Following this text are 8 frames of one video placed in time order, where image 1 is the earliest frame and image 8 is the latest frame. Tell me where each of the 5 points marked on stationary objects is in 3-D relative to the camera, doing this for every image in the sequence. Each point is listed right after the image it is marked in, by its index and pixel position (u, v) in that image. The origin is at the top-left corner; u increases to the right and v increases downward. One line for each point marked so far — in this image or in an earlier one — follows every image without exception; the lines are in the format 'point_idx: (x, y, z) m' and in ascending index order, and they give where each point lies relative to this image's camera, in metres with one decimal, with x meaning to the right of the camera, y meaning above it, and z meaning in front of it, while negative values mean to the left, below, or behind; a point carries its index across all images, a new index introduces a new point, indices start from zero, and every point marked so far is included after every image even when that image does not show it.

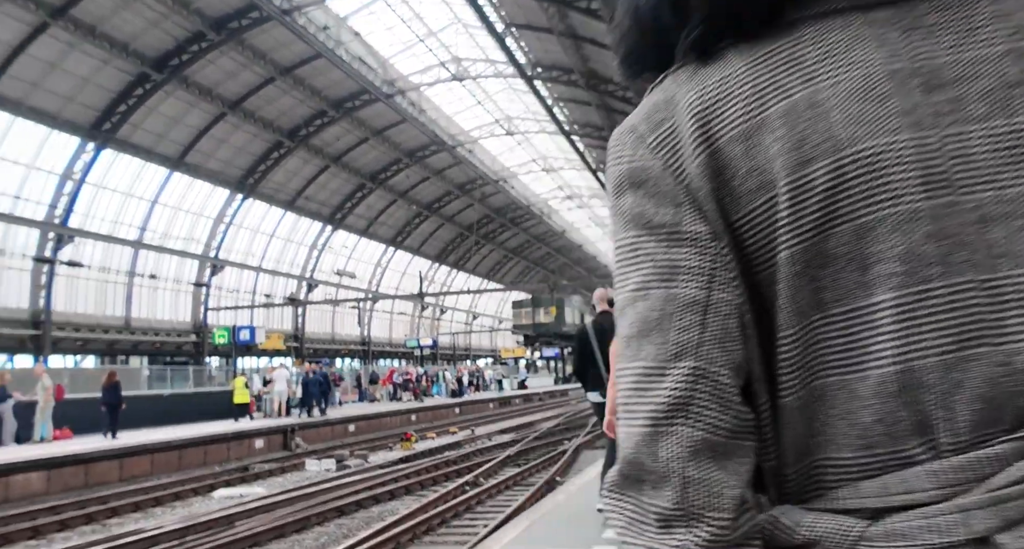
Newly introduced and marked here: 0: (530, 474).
0: (+0.4, -4.1, +12.7) m
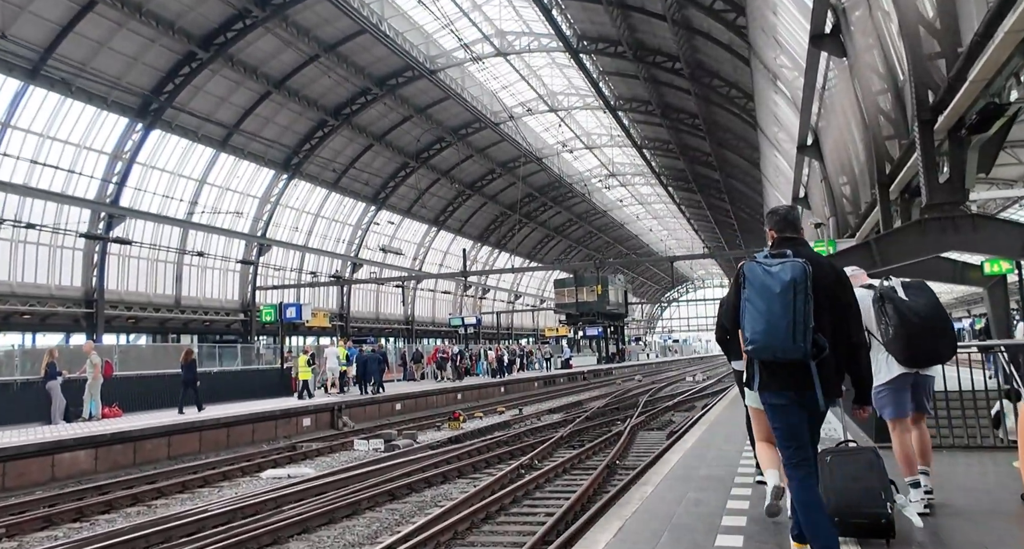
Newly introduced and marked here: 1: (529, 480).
0: (+1.5, -3.5, +12.0) m
1: (+0.3, -3.3, +10.0) m
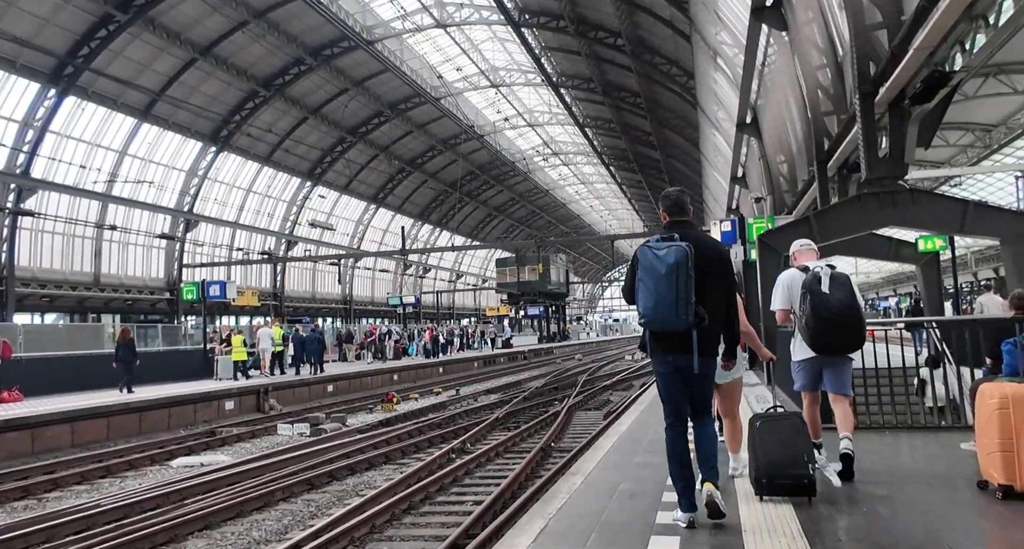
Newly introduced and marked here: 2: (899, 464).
0: (+0.2, -3.1, +11.6) m
1: (-0.8, -2.9, +9.4) m
2: (+2.7, -1.3, +4.4) m
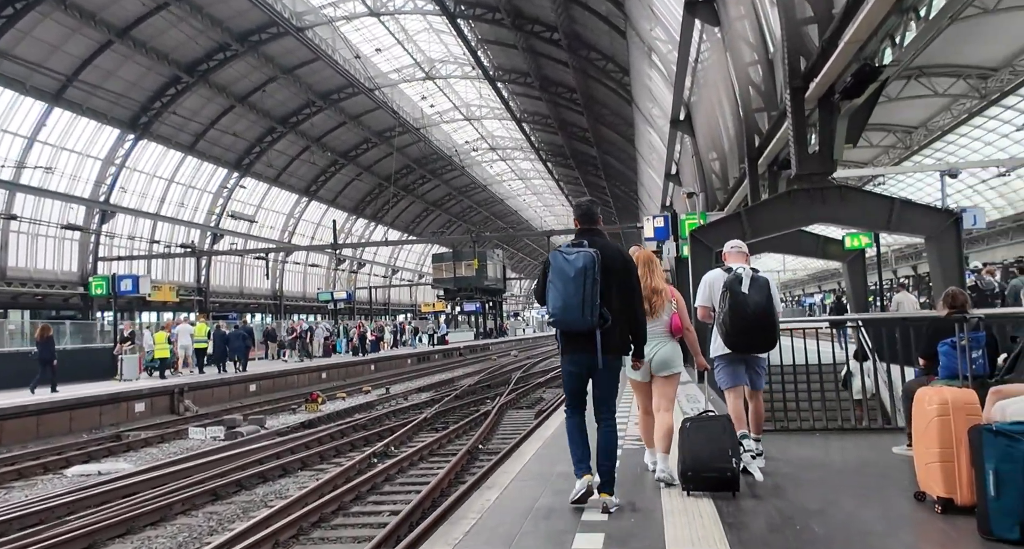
0: (-1.1, -3.0, +11.1) m
1: (-1.9, -2.8, +8.9) m
2: (+2.1, -1.3, +4.1) m
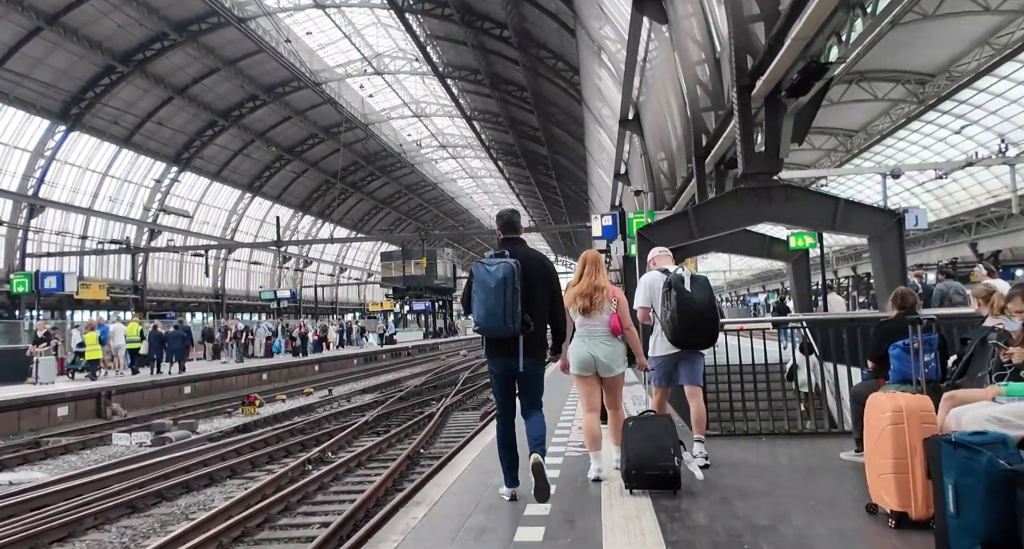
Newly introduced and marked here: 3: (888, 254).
0: (-2.1, -2.9, +10.7) m
1: (-2.7, -2.8, +8.3) m
2: (+1.7, -1.2, +3.9) m
3: (+5.2, +0.3, +8.5) m
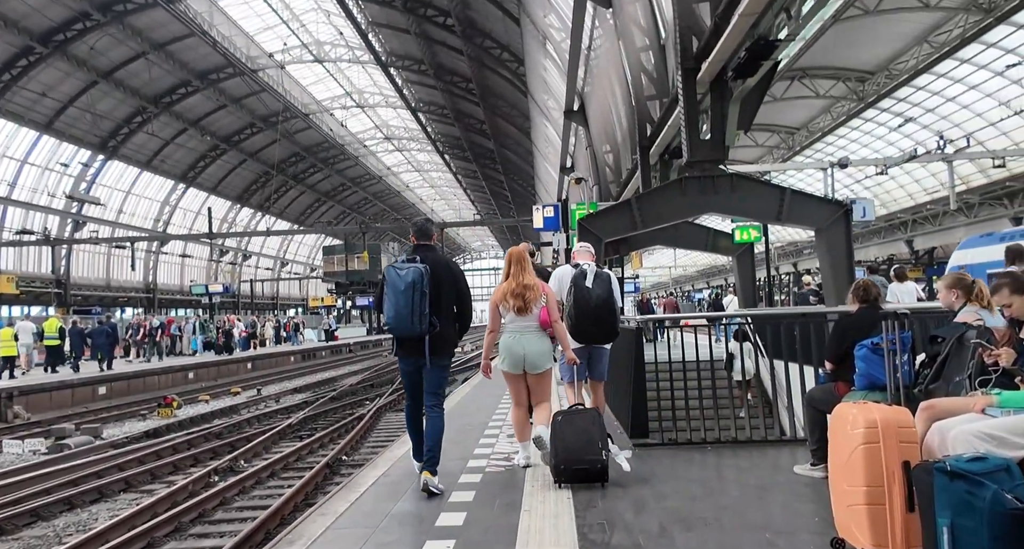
0: (-3.1, -2.8, +9.8) m
1: (-3.5, -2.7, +7.4) m
2: (+1.2, -1.2, +3.4) m
3: (+4.3, +0.4, +8.2) m
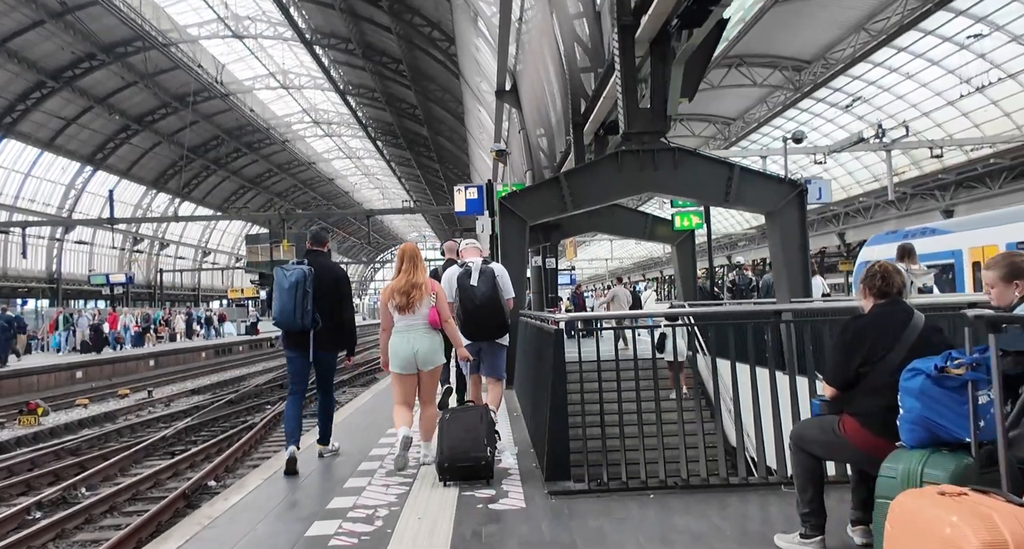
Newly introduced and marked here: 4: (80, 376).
0: (-4.3, -2.6, +8.2) m
1: (-4.5, -2.5, +5.8) m
2: (+0.6, -1.1, +2.2) m
3: (+3.3, +0.5, +7.3) m
4: (-14.6, -3.4, +20.8) m
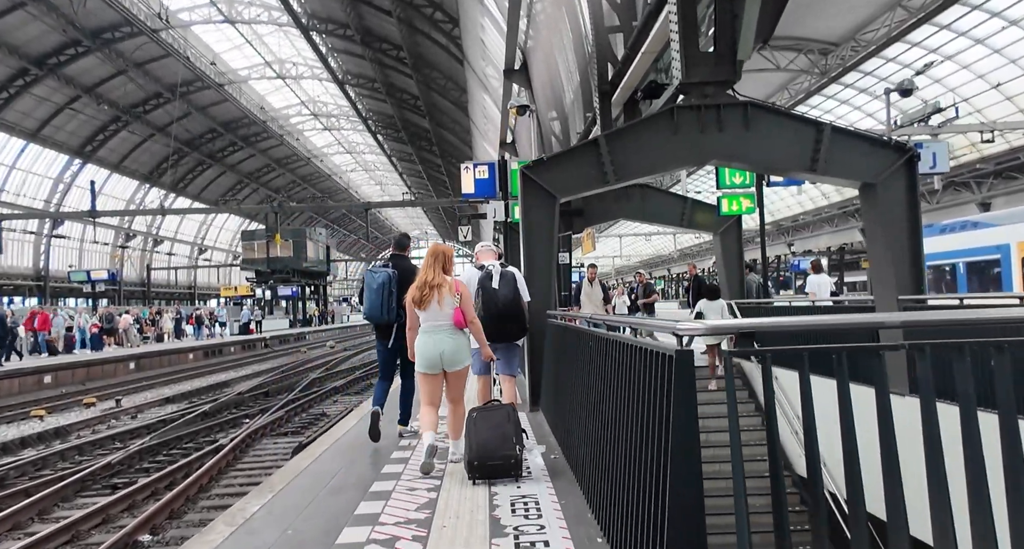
0: (-4.1, -2.5, +6.6) m
1: (-4.3, -2.4, +4.2) m
2: (+0.8, -1.0, +0.6) m
3: (+3.5, +0.6, +5.7) m
4: (-14.3, -3.3, +19.2) m
